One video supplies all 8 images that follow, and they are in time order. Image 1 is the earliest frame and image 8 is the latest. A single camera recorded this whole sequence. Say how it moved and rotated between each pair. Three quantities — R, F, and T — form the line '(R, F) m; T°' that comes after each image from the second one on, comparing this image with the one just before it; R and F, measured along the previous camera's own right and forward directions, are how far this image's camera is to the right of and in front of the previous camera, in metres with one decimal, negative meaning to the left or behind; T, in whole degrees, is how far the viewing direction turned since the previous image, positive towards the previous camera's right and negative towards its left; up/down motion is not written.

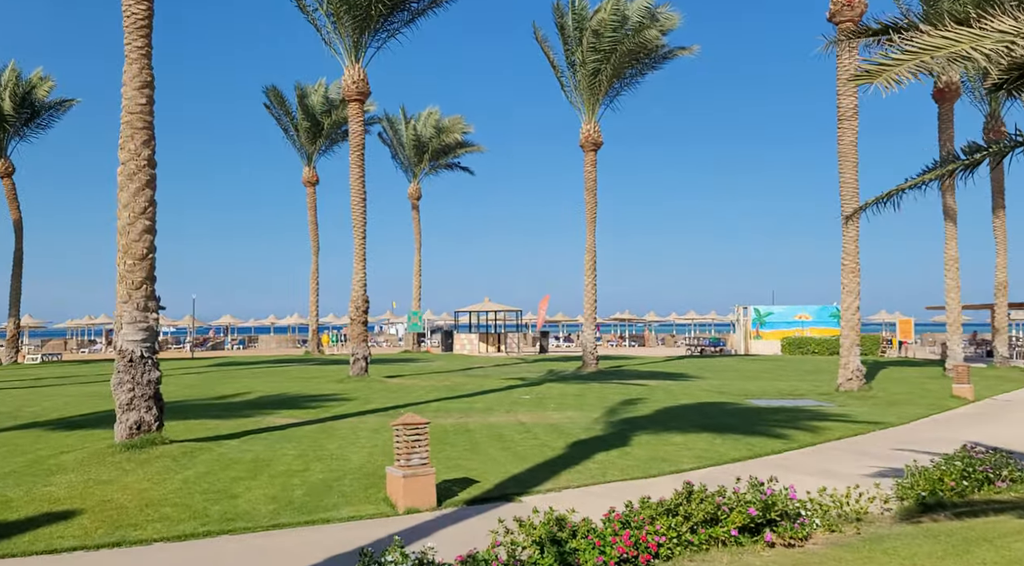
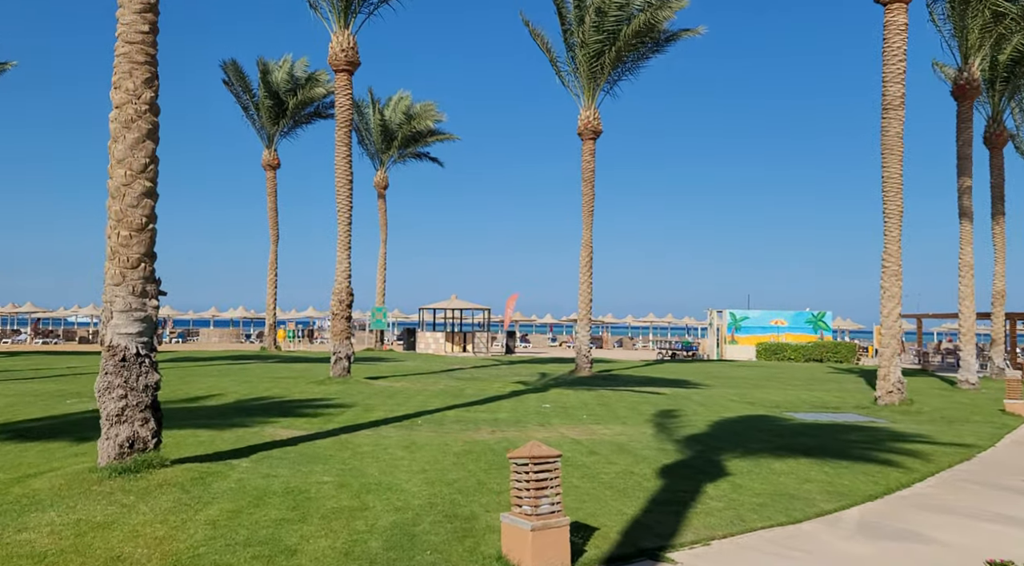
(-1.7, +2.0) m; +4°
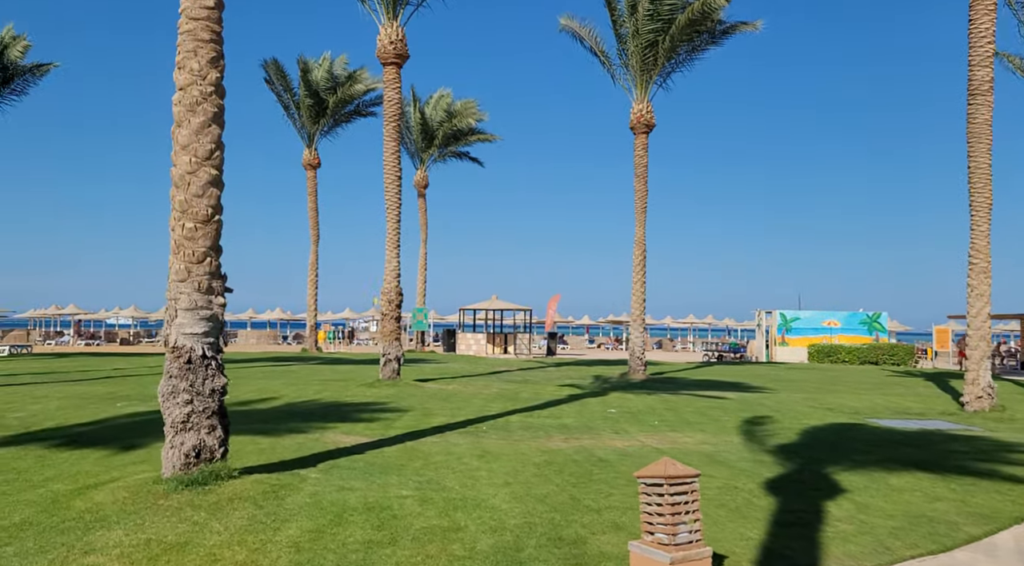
(-0.6, +0.7) m; -2°
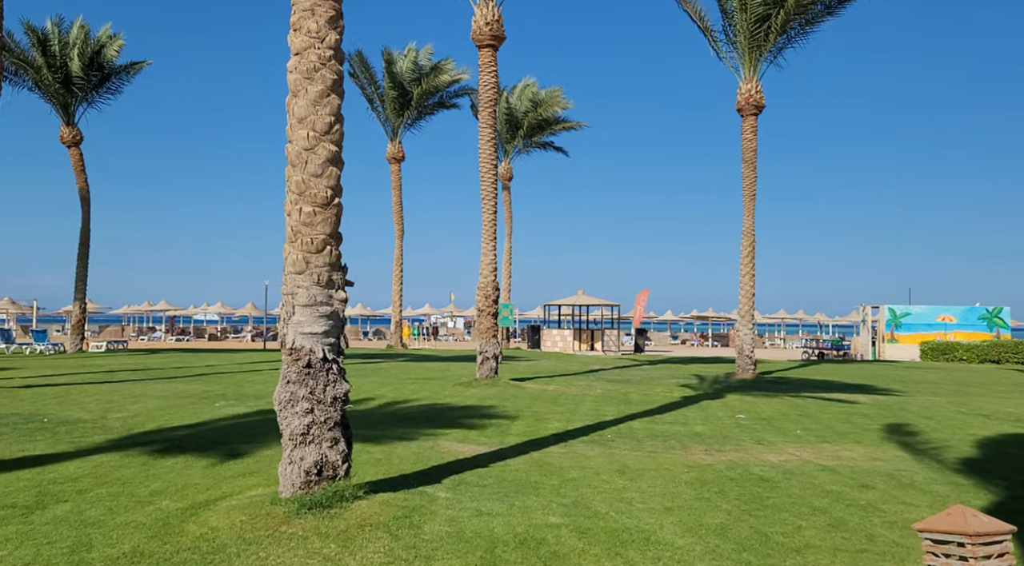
(-0.8, +1.1) m; -5°
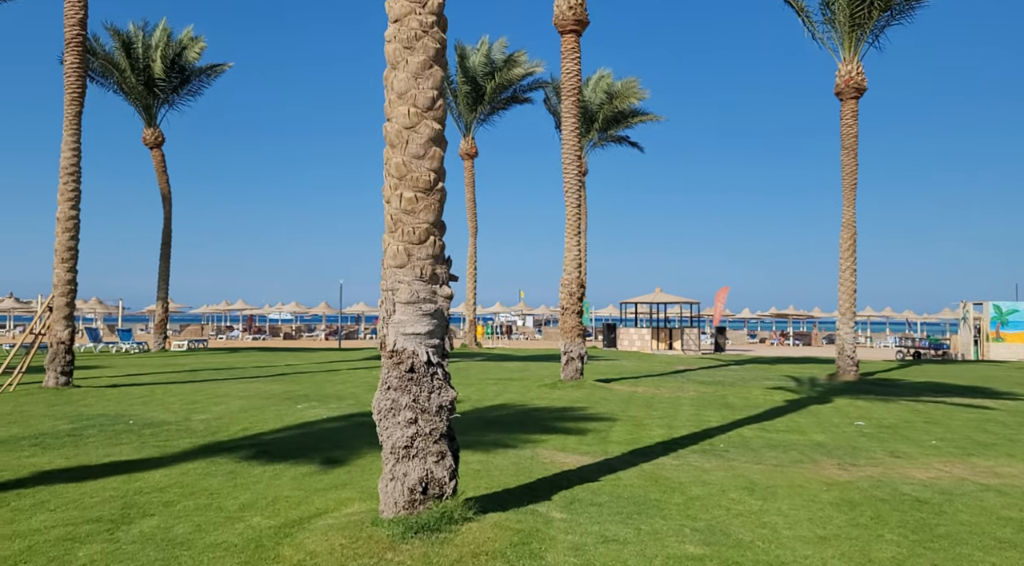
(-0.5, +0.8) m; -5°
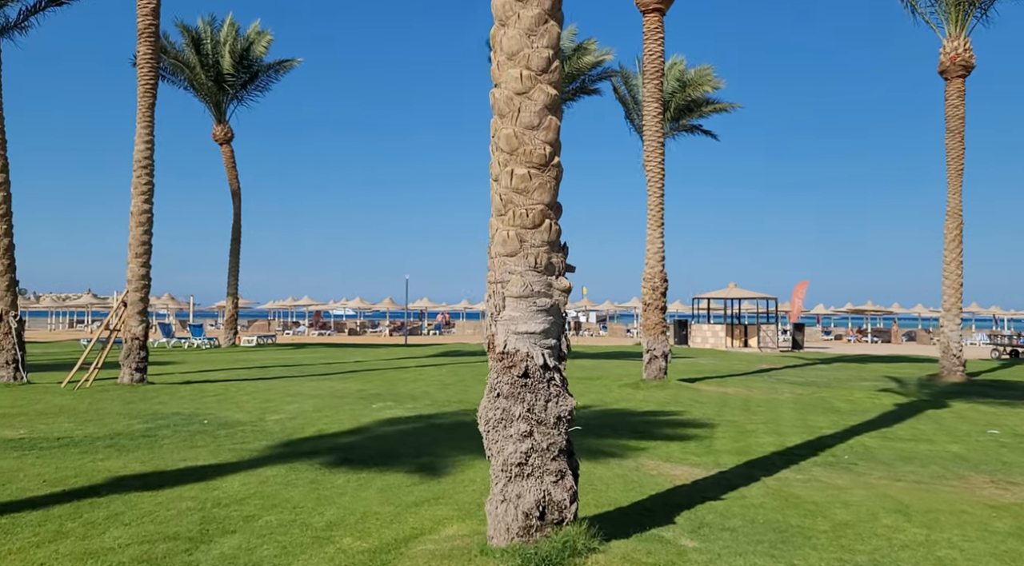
(-0.5, +0.8) m; -4°
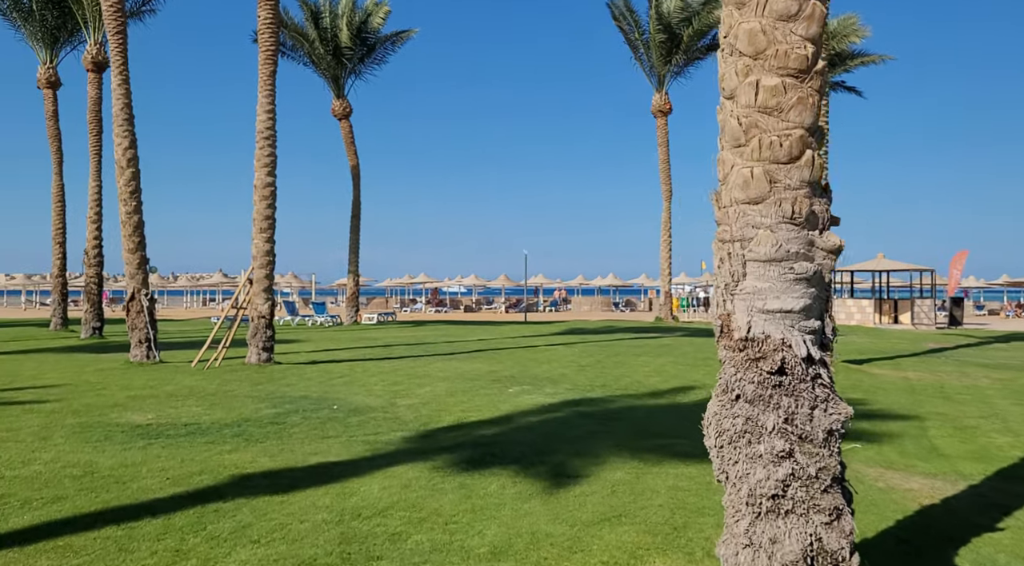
(-0.6, +1.4) m; -8°
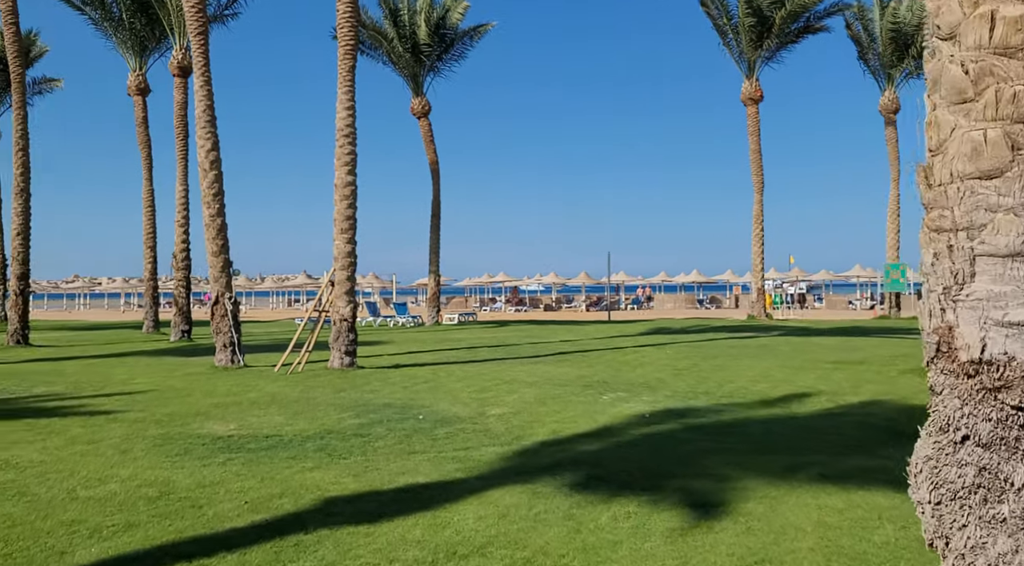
(-0.2, +0.8) m; -5°
